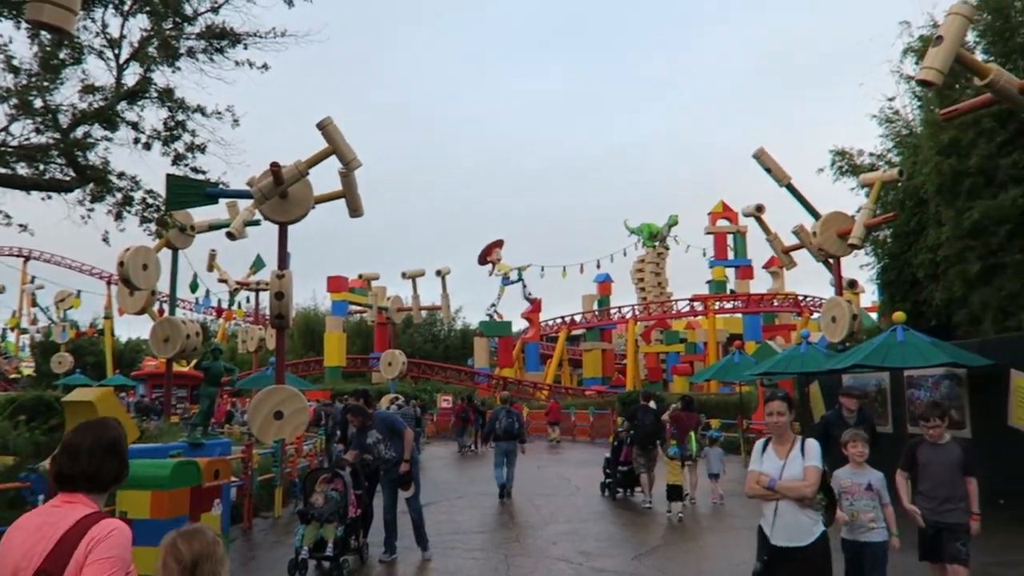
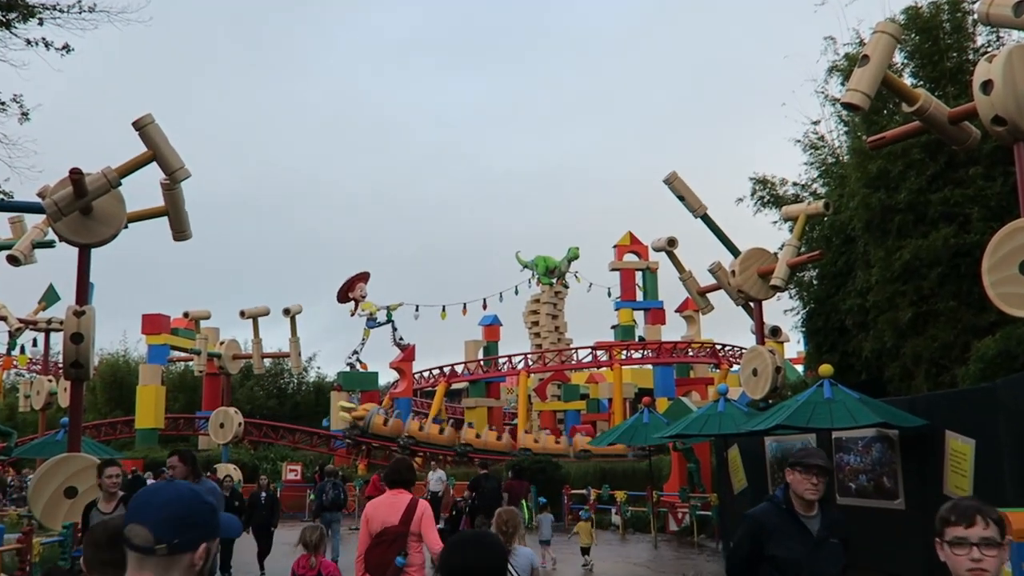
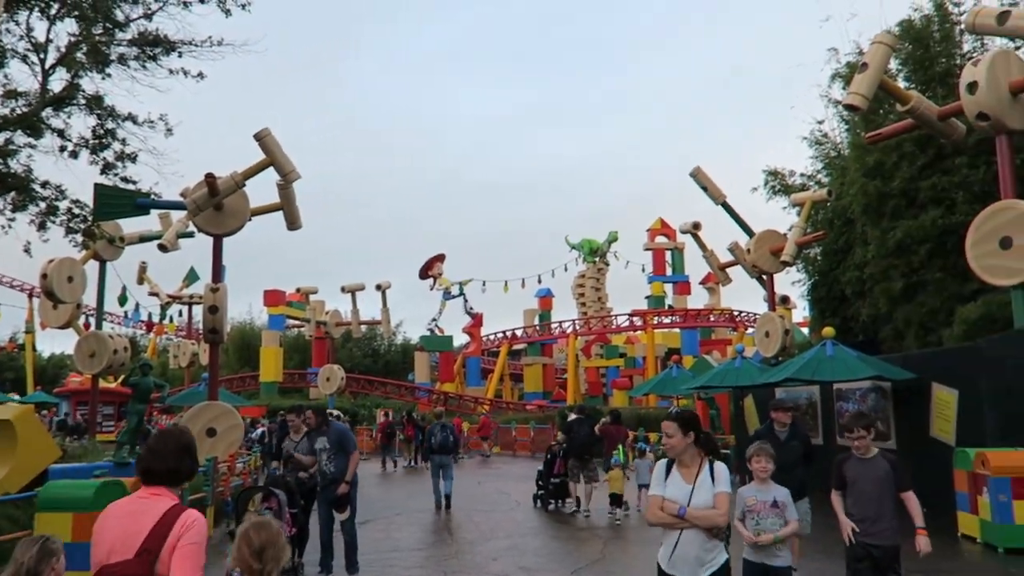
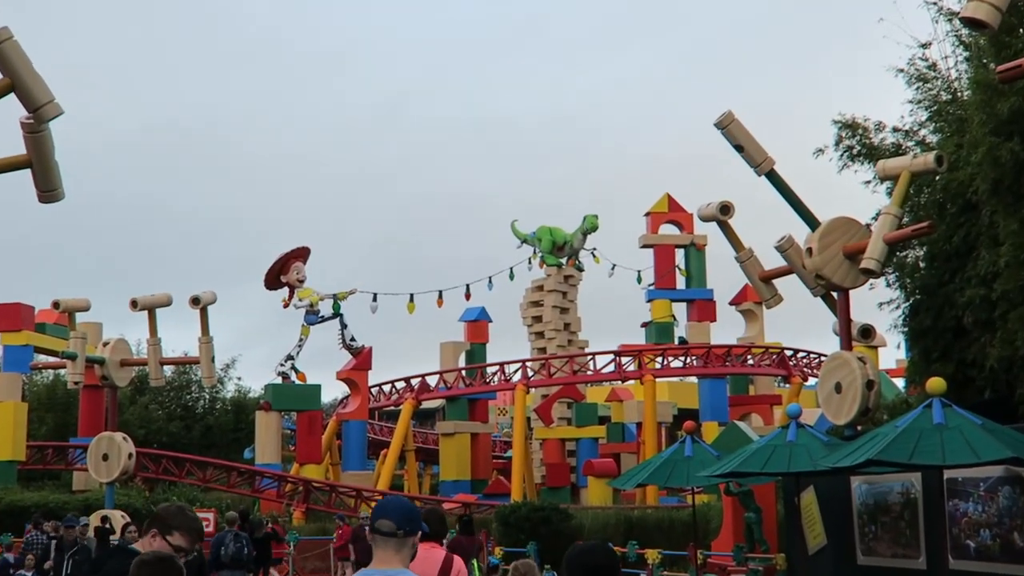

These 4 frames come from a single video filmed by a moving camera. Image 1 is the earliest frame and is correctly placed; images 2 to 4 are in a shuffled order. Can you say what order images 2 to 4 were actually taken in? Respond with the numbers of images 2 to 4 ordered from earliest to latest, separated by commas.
3, 2, 4
